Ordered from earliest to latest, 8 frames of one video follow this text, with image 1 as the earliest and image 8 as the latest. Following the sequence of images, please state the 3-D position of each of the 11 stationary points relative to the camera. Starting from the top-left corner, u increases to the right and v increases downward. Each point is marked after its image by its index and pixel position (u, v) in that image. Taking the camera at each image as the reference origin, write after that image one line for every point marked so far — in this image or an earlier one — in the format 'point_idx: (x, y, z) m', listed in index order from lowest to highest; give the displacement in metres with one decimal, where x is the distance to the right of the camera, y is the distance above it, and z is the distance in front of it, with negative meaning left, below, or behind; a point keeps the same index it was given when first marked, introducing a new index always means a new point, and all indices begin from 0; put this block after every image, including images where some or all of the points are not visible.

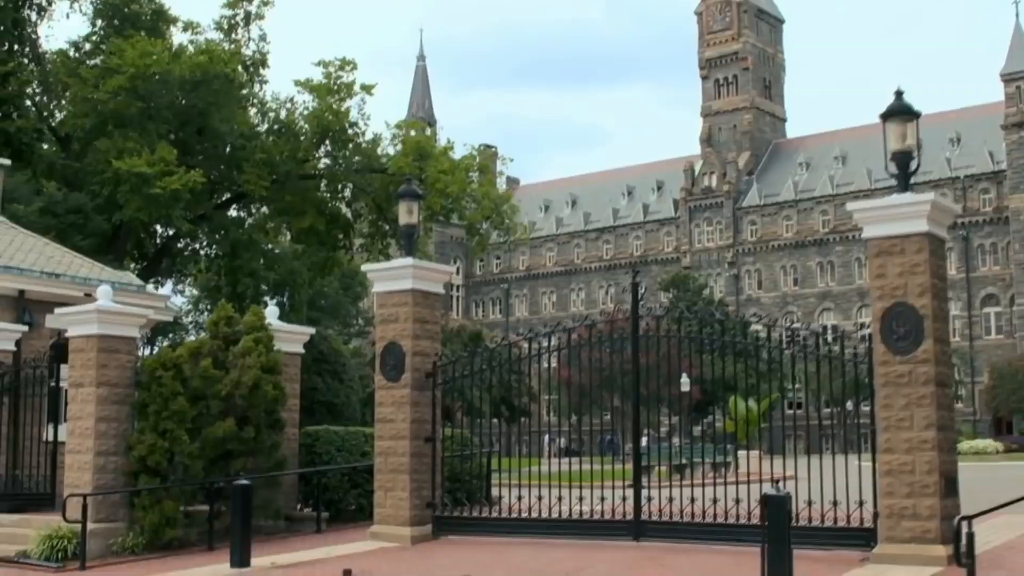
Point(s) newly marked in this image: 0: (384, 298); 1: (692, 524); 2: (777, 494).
0: (-1.1, -0.1, +13.1) m
1: (+1.3, -1.8, +11.2) m
2: (+1.4, -1.1, +8.2) m
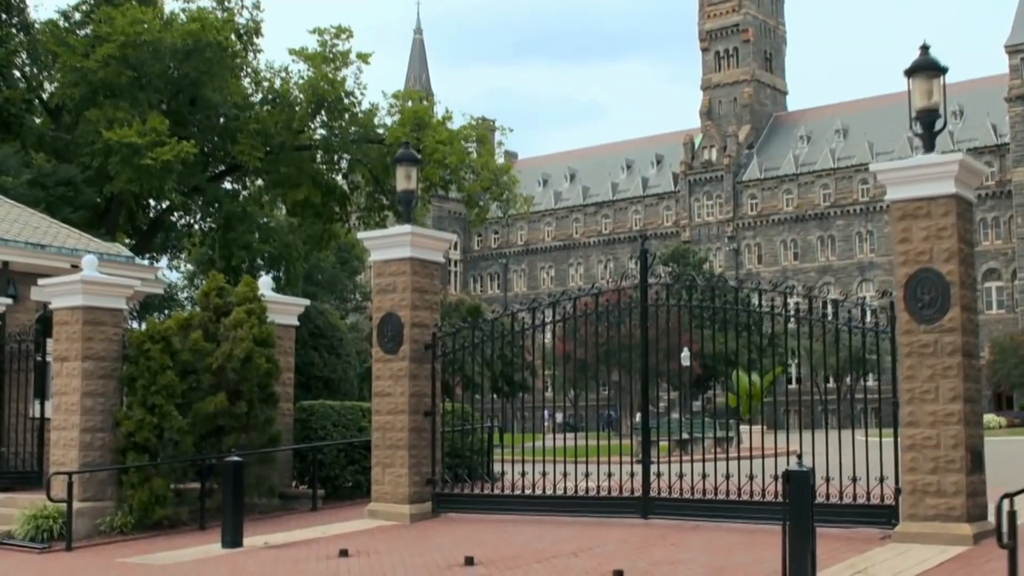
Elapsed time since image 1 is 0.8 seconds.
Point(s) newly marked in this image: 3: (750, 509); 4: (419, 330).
0: (-1.1, +0.2, +12.6) m
1: (+1.4, -1.5, +10.8) m
2: (+1.4, -0.9, +7.7) m
3: (+1.7, -1.5, +10.5) m
4: (-0.8, -0.3, +12.4) m
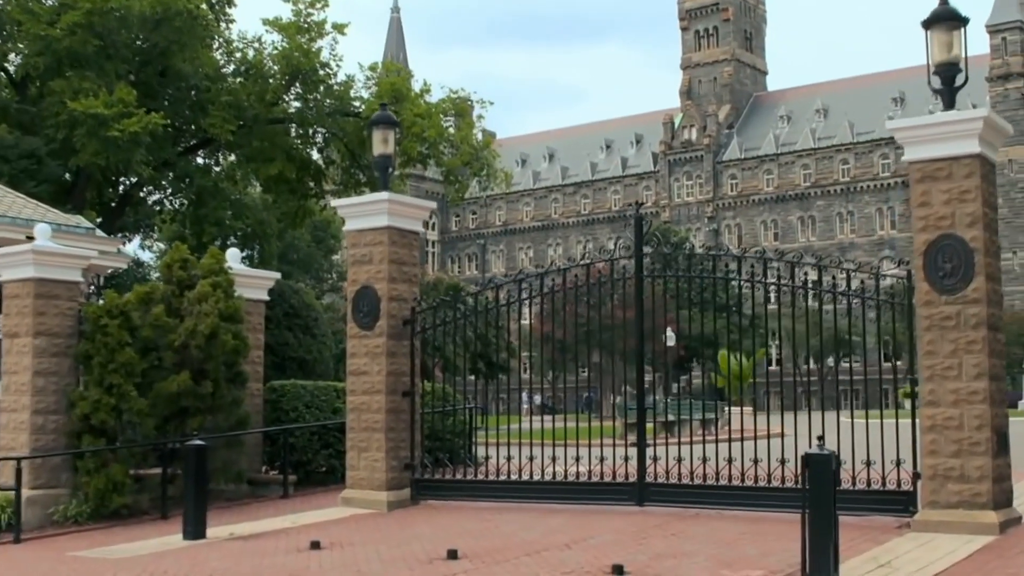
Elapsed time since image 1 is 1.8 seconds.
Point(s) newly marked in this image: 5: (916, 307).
0: (-1.2, +0.4, +11.8) m
1: (+1.3, -1.3, +10.0) m
2: (+1.4, -0.8, +6.9) m
3: (+1.6, -1.3, +9.8) m
4: (-0.9, -0.1, +11.6) m
5: (+2.5, -0.1, +9.3) m
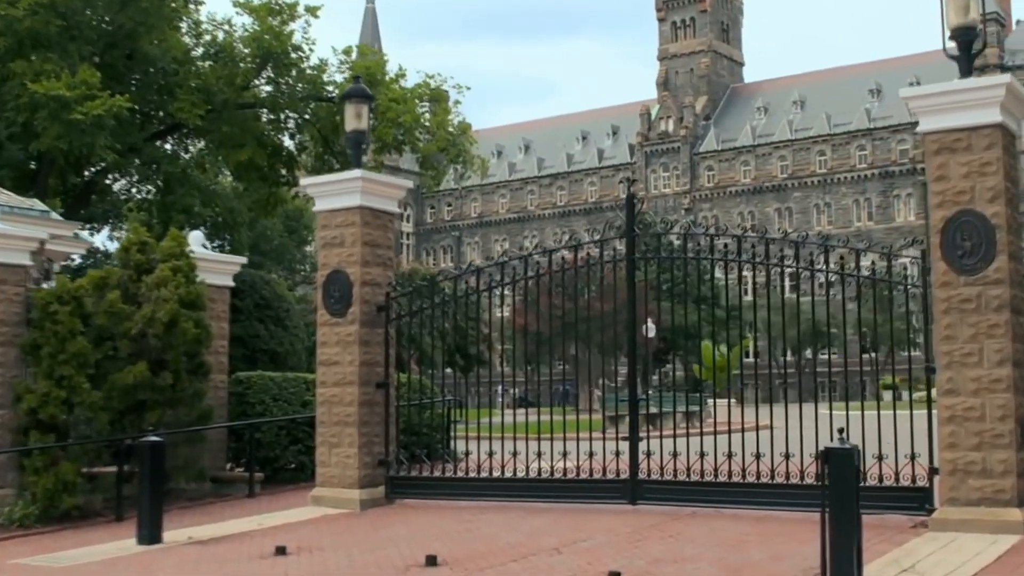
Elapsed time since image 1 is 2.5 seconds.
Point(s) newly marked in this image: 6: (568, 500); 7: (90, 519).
0: (-1.4, +0.5, +11.0) m
1: (+1.2, -1.2, +9.3) m
2: (+1.3, -0.7, +6.2) m
3: (+1.5, -1.2, +9.1) m
4: (-1.0, 0.0, +10.8) m
5: (+2.4, 0.0, +8.6) m
6: (+0.3, -1.4, +10.0) m
7: (-2.9, -1.6, +10.5) m
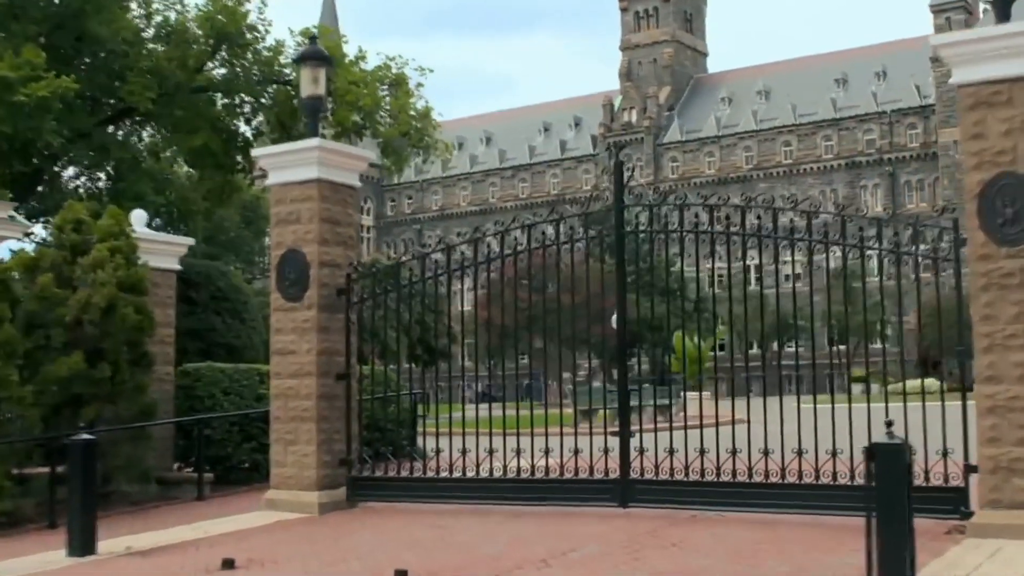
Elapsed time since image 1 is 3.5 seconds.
0: (-1.5, +0.6, +10.0) m
1: (+1.0, -1.1, +8.3) m
2: (+1.3, -0.5, +5.3) m
3: (+1.3, -1.1, +8.1) m
4: (-1.2, +0.1, +9.8) m
5: (+2.3, +0.1, +7.7) m
6: (+0.2, -1.3, +9.0) m
7: (-3.1, -1.5, +9.4) m
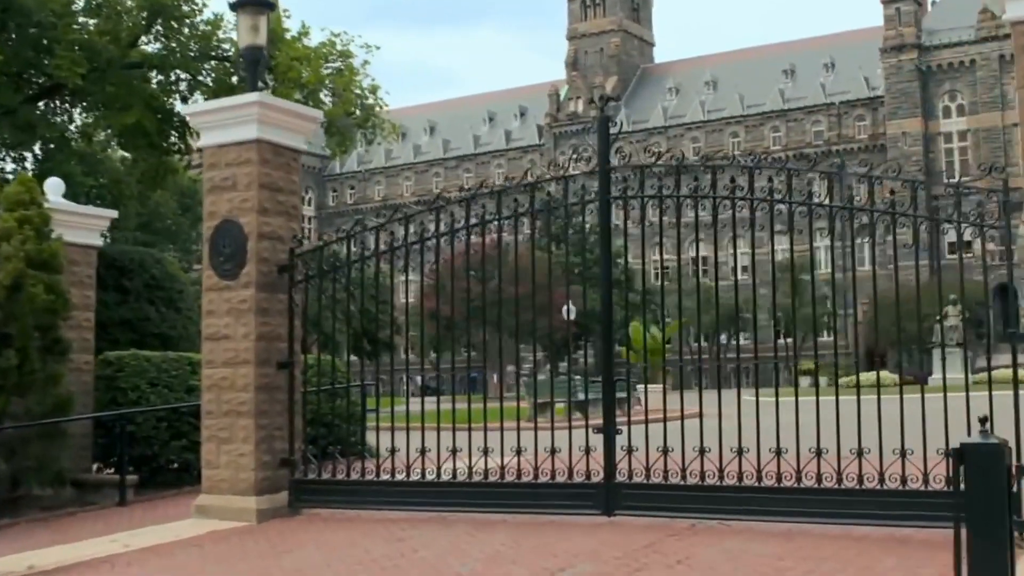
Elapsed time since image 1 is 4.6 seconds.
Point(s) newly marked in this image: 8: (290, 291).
0: (-1.7, +0.8, +8.8) m
1: (+0.9, -1.0, +7.2) m
2: (+1.3, -0.4, +4.2) m
3: (+1.2, -1.0, +7.0) m
4: (-1.4, +0.2, +8.6) m
5: (+2.2, +0.2, +6.6) m
6: (0.0, -1.1, +7.8) m
7: (-3.3, -1.3, +8.2) m
8: (-1.3, 0.0, +8.7) m
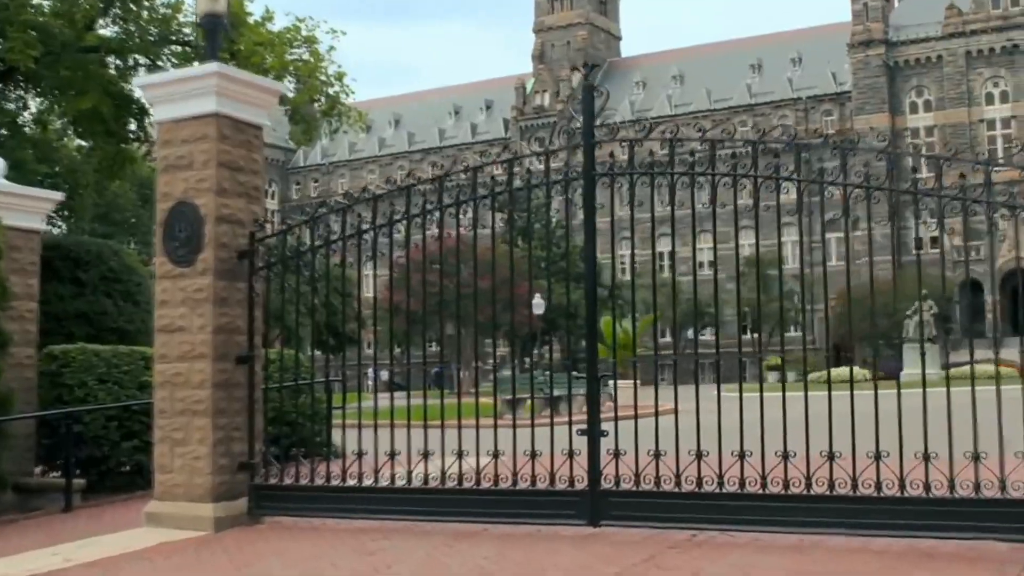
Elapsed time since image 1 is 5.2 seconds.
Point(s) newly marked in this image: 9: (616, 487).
0: (-1.8, +0.8, +8.0) m
1: (+0.8, -0.9, +6.6) m
2: (+1.3, -0.4, +3.5) m
3: (+1.1, -0.9, +6.4) m
4: (-1.5, +0.3, +7.9) m
5: (+2.1, +0.3, +6.0) m
6: (-0.1, -1.1, +7.2) m
7: (-3.4, -1.3, +7.4) m
8: (-1.4, 0.0, +8.0) m
9: (+0.5, -0.9, +6.8) m
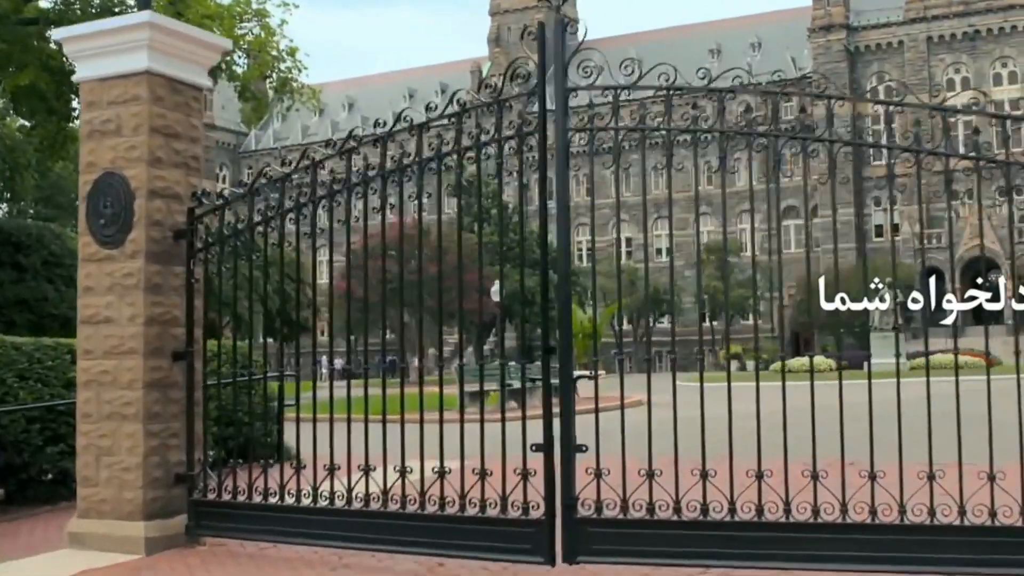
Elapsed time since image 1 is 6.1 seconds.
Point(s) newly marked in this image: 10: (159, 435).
0: (-1.9, +0.9, +7.0) m
1: (+0.8, -0.9, +5.6) m
2: (+1.3, -0.4, +2.6) m
3: (+1.1, -0.9, +5.4) m
4: (-1.6, +0.4, +6.8) m
5: (+2.1, +0.3, +5.0) m
6: (-0.1, -1.0, +6.2) m
7: (-3.4, -1.2, +6.3) m
8: (-1.5, +0.1, +6.9) m
9: (+0.4, -0.9, +5.9) m
10: (-1.6, -0.6, +6.7) m
